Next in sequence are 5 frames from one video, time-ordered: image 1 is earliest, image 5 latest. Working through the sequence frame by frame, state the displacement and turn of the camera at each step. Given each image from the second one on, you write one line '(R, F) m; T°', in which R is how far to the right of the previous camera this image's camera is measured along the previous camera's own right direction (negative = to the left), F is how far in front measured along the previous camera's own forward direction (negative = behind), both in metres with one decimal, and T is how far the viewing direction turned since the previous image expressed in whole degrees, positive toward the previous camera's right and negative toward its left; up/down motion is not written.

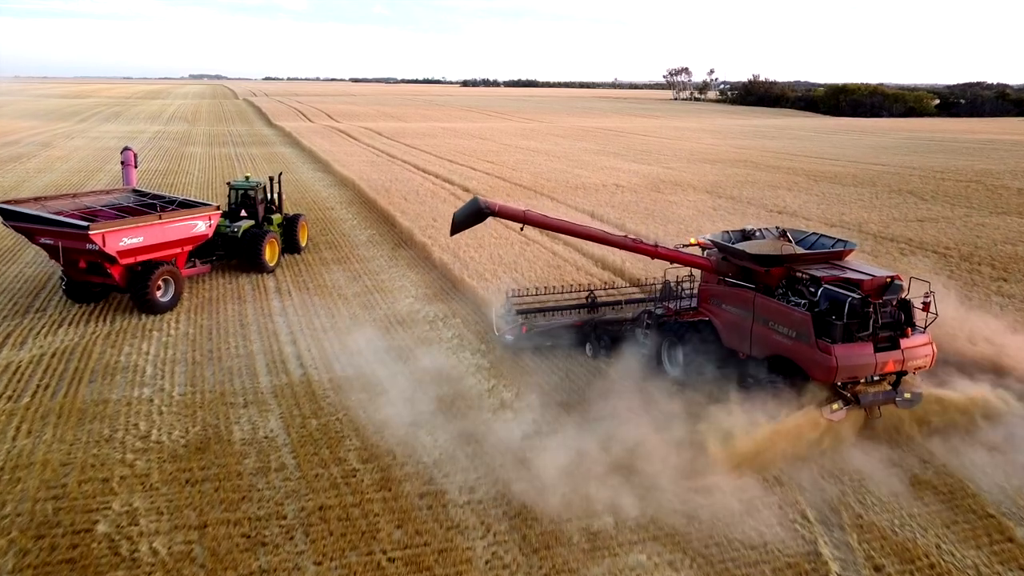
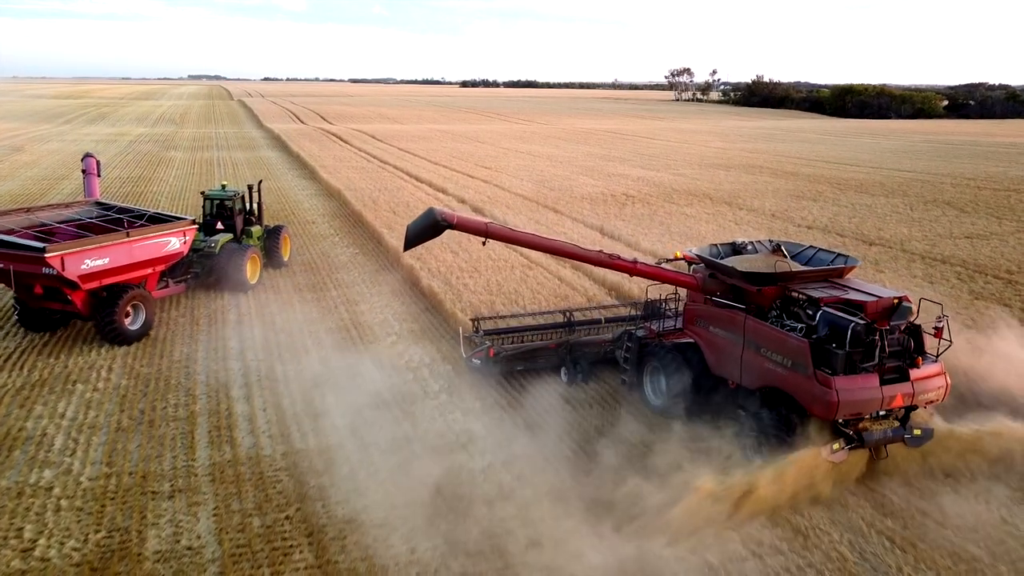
(0.0, +1.6) m; 0°
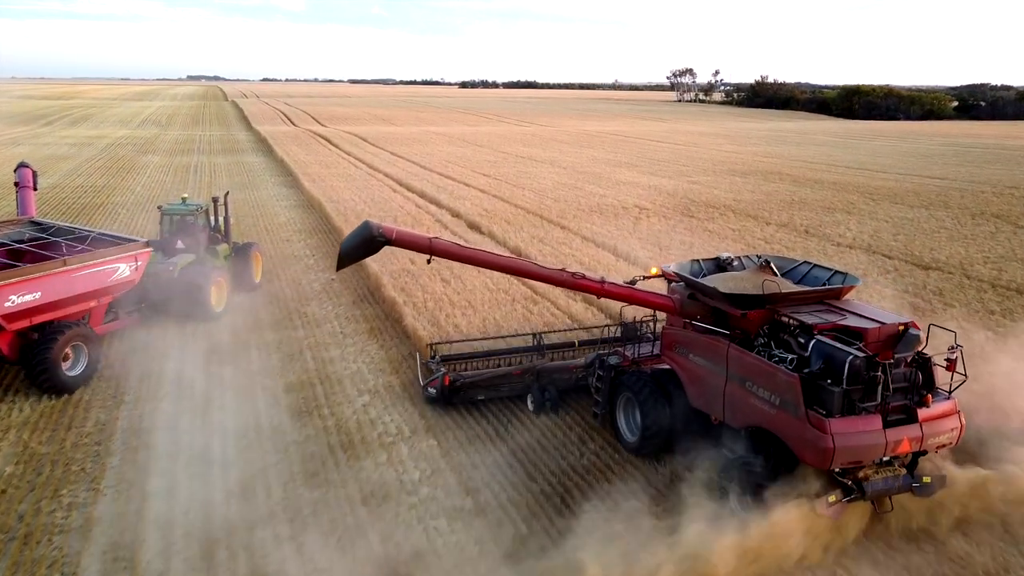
(0.0, +1.8) m; 0°
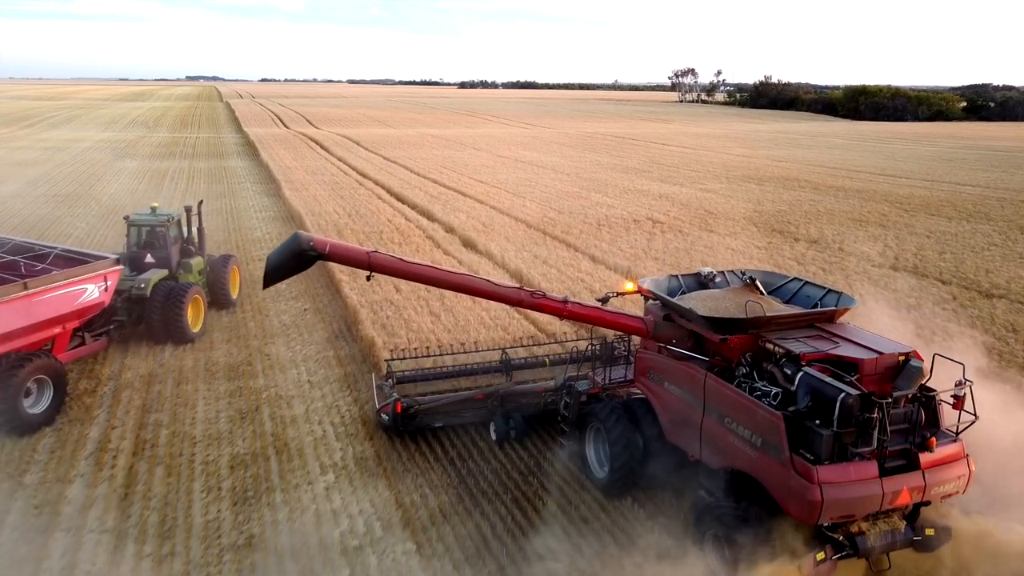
(0.0, +1.5) m; 0°
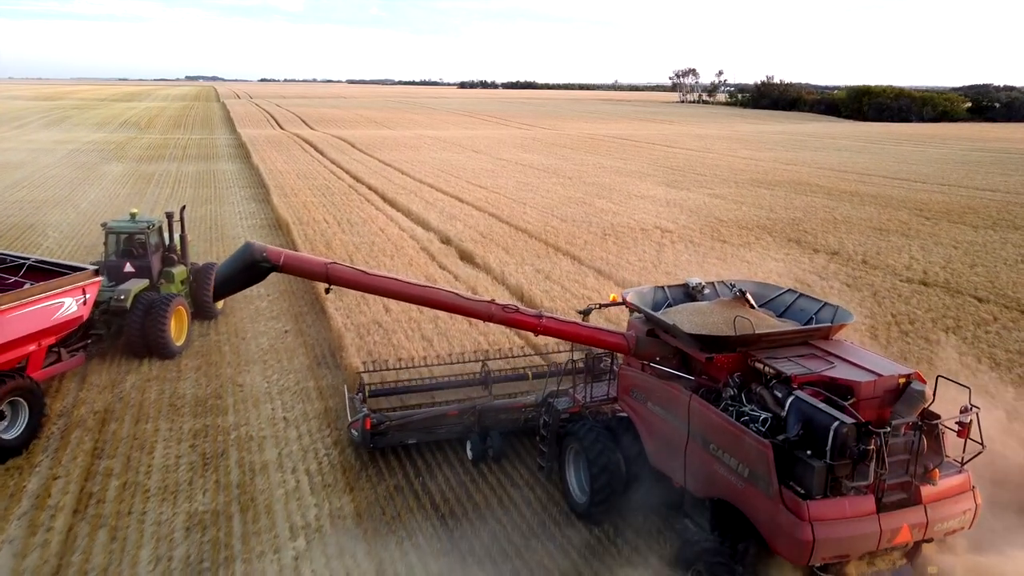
(0.0, +0.8) m; 0°
